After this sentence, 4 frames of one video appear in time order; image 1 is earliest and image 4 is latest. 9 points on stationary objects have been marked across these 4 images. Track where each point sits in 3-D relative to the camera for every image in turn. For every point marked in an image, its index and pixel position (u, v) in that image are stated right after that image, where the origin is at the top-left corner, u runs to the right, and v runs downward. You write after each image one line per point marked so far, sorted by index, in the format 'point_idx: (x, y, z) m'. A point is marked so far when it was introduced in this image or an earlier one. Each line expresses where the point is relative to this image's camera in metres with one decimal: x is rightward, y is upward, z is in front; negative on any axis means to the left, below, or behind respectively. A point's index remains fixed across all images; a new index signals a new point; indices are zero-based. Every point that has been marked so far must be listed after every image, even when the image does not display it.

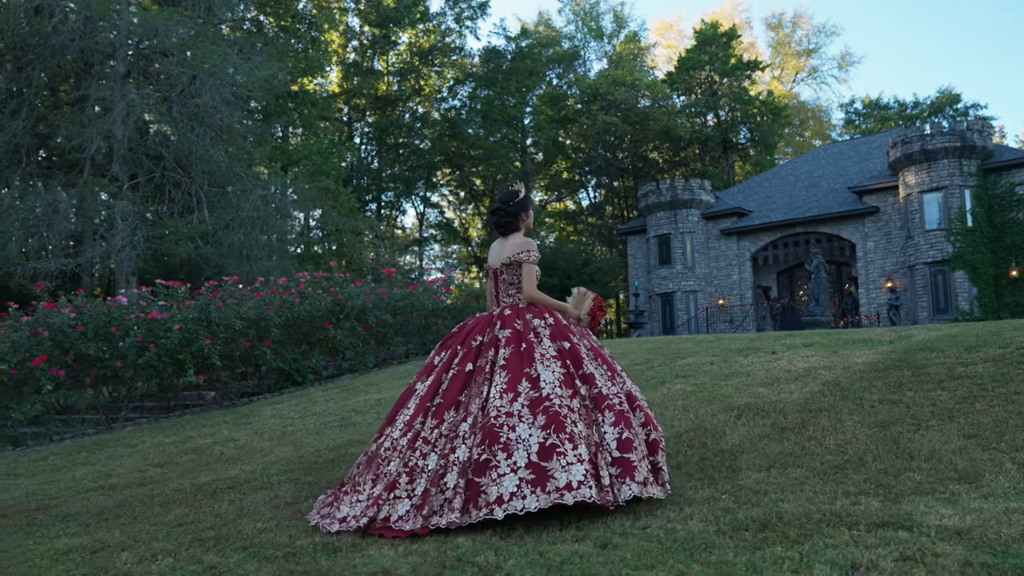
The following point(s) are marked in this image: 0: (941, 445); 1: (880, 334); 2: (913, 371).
0: (+2.4, -0.9, +4.2) m
1: (+4.2, -0.5, +8.6) m
2: (+3.2, -0.7, +6.0) m
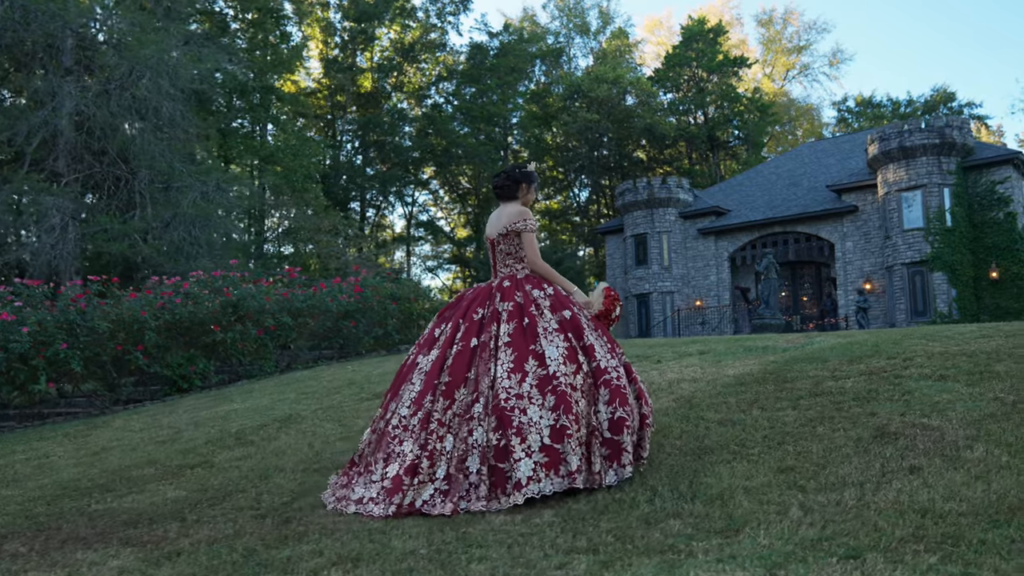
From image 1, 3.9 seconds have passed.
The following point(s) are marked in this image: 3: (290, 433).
0: (+1.1, -0.9, +3.5) m
1: (+2.8, -0.6, +7.9) m
2: (+1.8, -0.7, +5.2) m
3: (-1.7, -1.1, +5.9) m
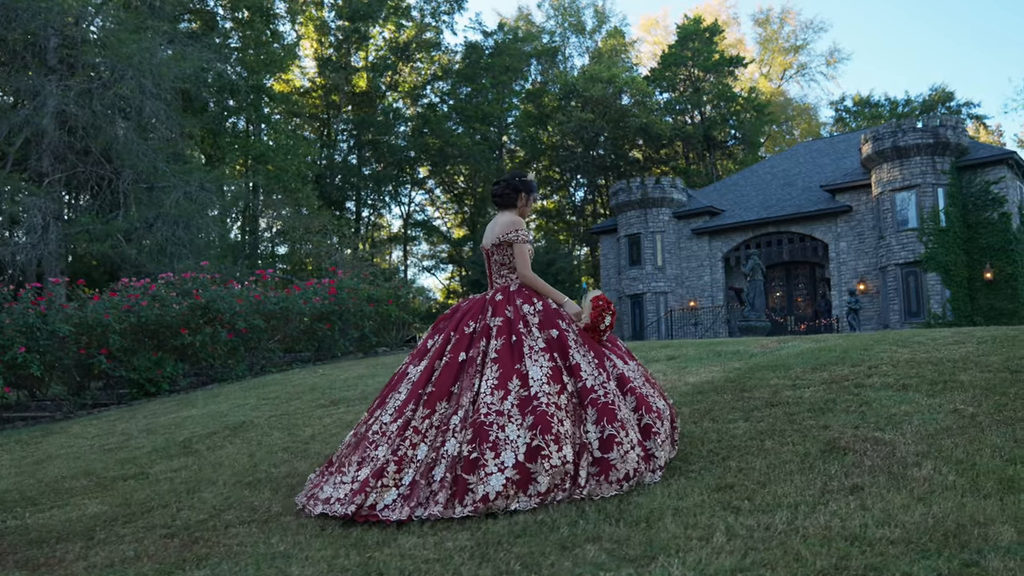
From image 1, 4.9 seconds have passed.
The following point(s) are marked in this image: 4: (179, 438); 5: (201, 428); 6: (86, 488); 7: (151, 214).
0: (+0.7, -0.9, +3.3) m
1: (+2.5, -0.6, +7.7) m
2: (+1.5, -0.7, +5.1) m
3: (-2.1, -1.1, +5.7) m
4: (-2.7, -1.2, +6.2) m
5: (-2.7, -1.2, +6.5) m
6: (-2.7, -1.3, +4.8) m
7: (-9.0, +1.9, +18.9) m
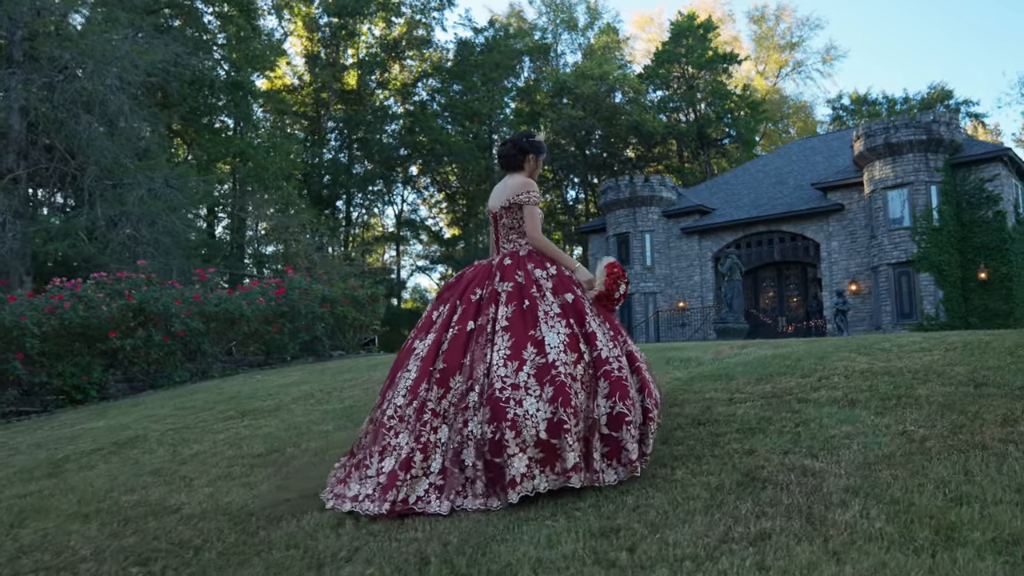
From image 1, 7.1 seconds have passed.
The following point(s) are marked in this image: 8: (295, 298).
0: (+0.1, -0.9, +2.7) m
1: (+1.9, -0.6, +7.1) m
2: (+0.9, -0.7, +4.4) m
3: (-2.7, -1.2, +5.1) m
4: (-3.3, -1.2, +5.5) m
5: (-3.3, -1.2, +5.9) m
6: (-3.3, -1.3, +4.2) m
7: (-9.5, +1.9, +18.3) m
8: (-4.0, -0.2, +14.5) m
